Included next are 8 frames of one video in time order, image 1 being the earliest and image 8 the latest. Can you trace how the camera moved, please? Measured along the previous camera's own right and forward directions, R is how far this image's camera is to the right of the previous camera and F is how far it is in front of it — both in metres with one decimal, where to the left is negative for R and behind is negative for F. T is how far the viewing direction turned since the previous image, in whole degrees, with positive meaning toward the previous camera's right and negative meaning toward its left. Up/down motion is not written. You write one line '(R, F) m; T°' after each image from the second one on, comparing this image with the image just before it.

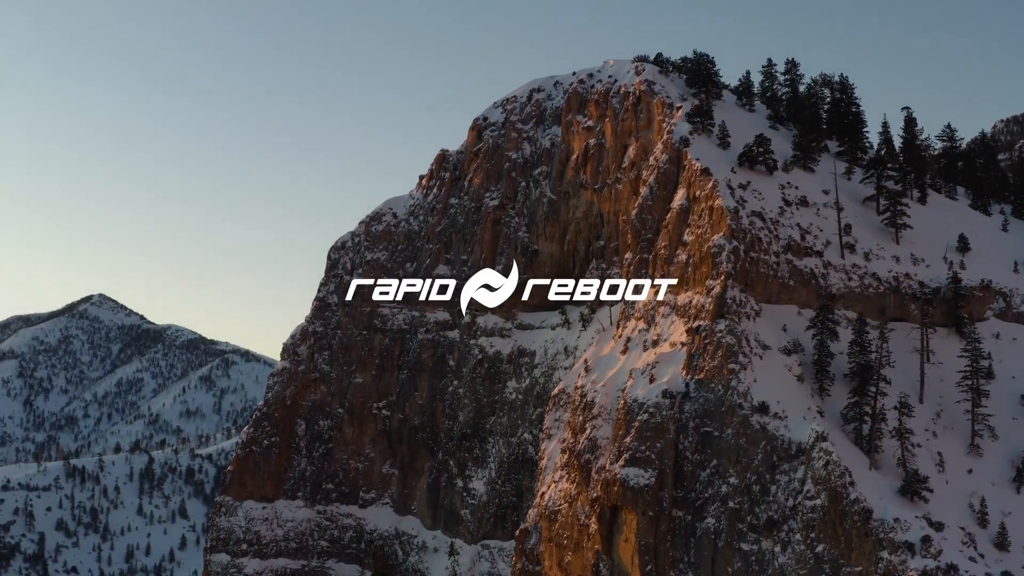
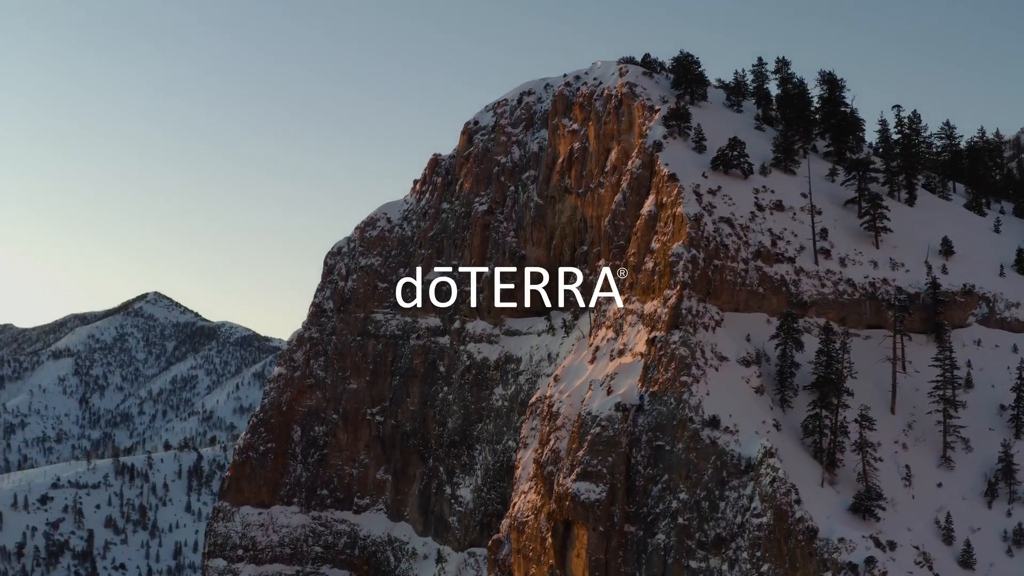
(+5.3, +0.9) m; -2°
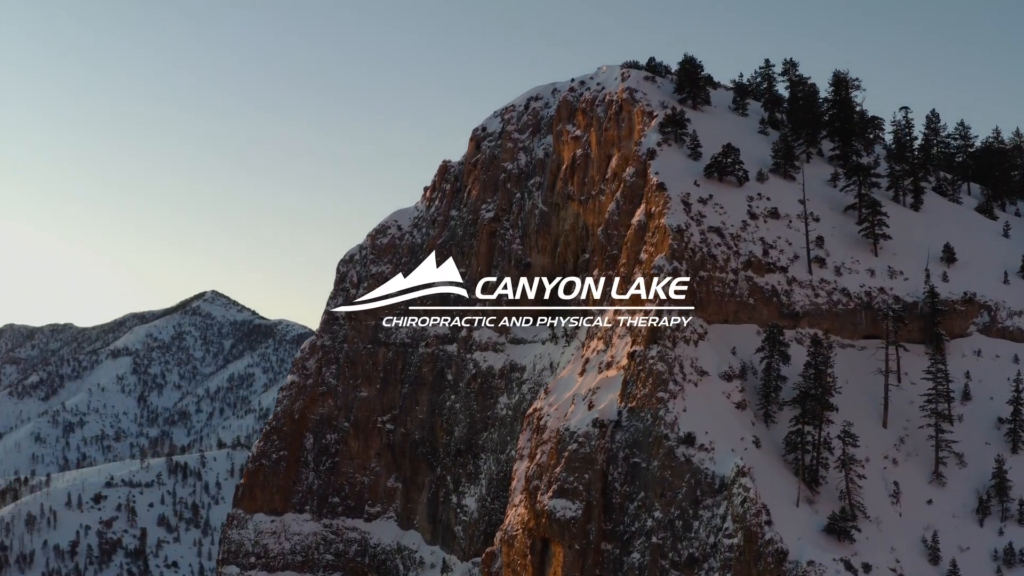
(+4.0, +0.6) m; -3°
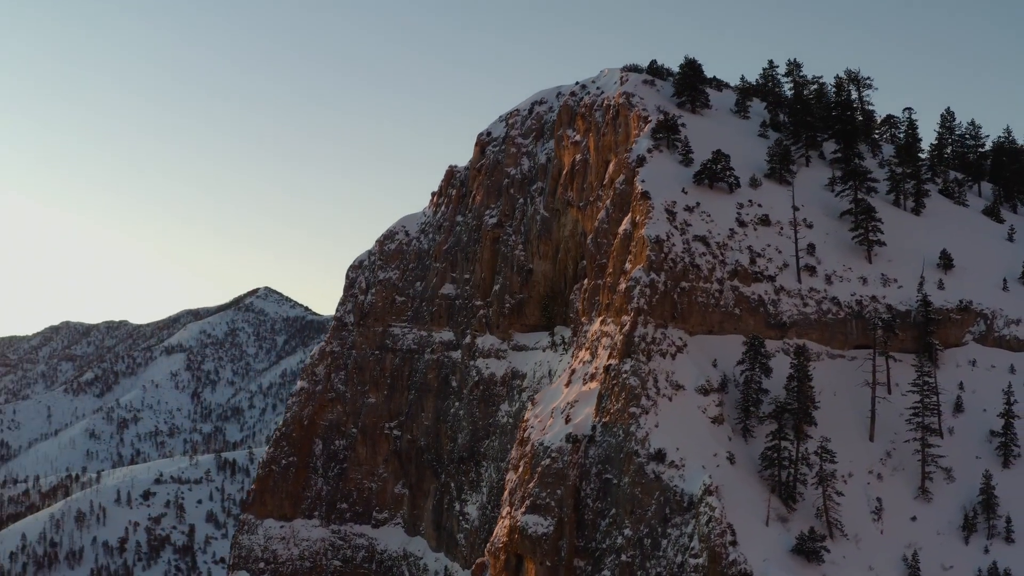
(+4.0, +0.6) m; -3°
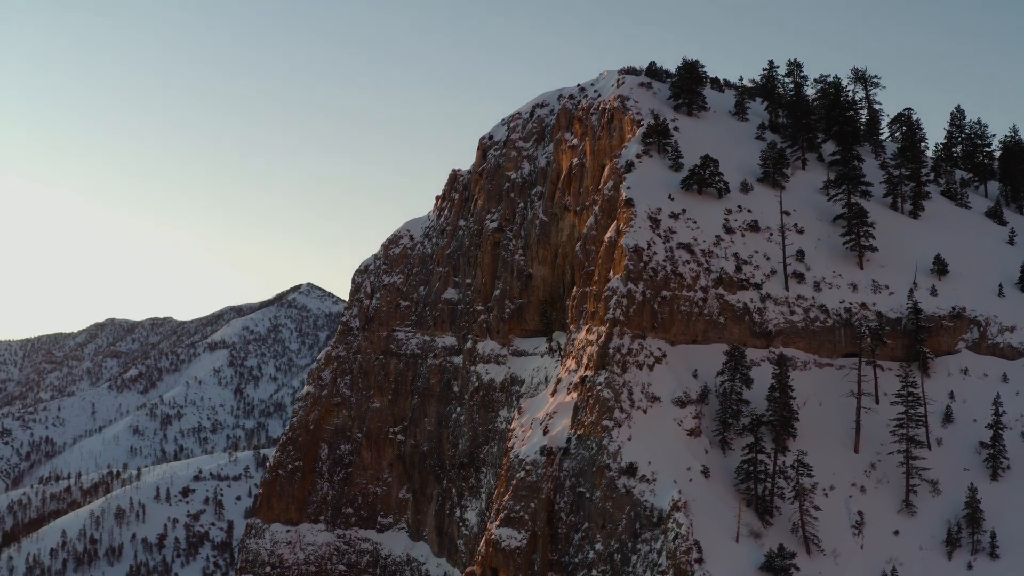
(+3.4, +0.5) m; -2°
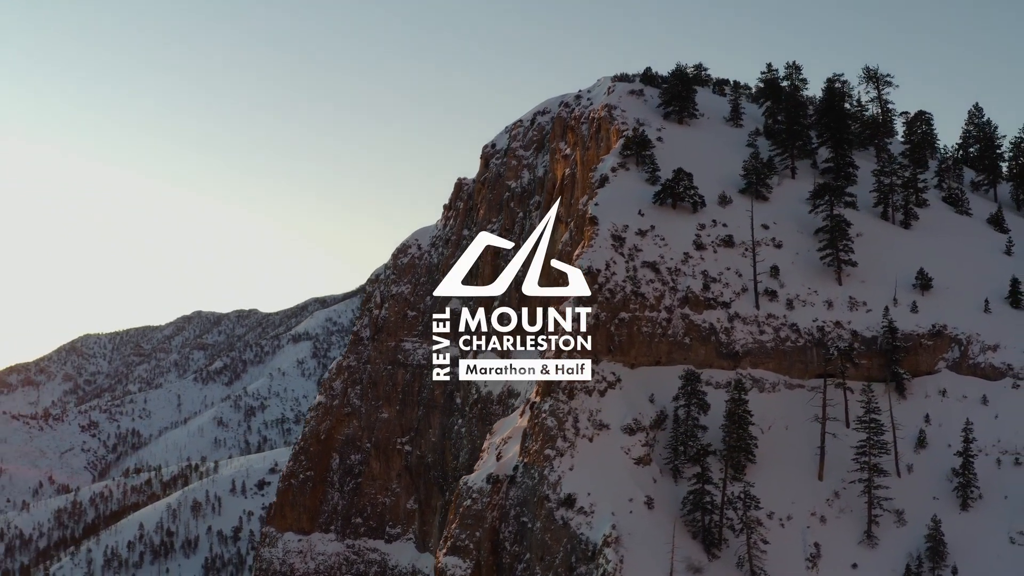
(+6.8, +1.1) m; -4°
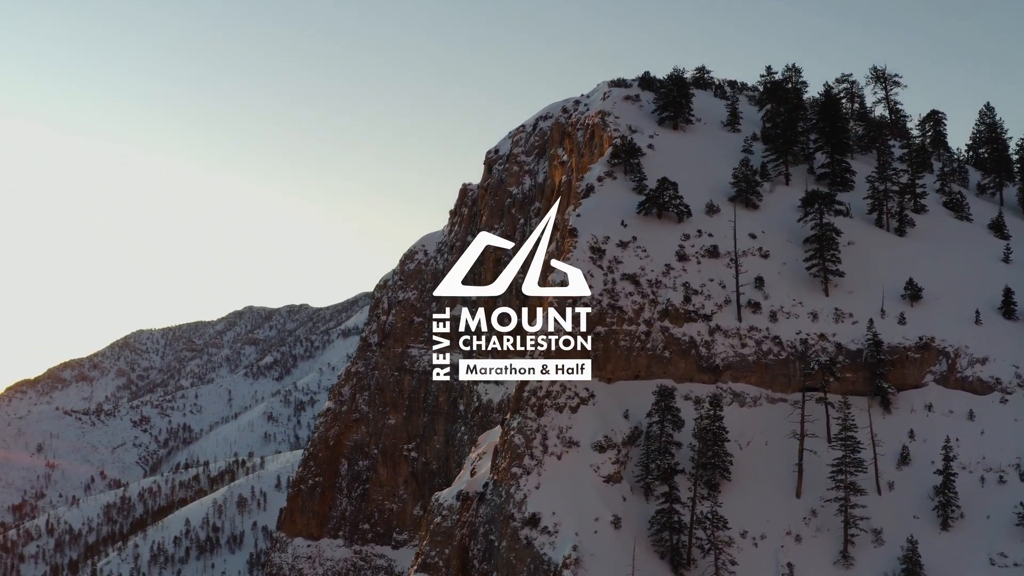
(+3.9, +0.5) m; -2°
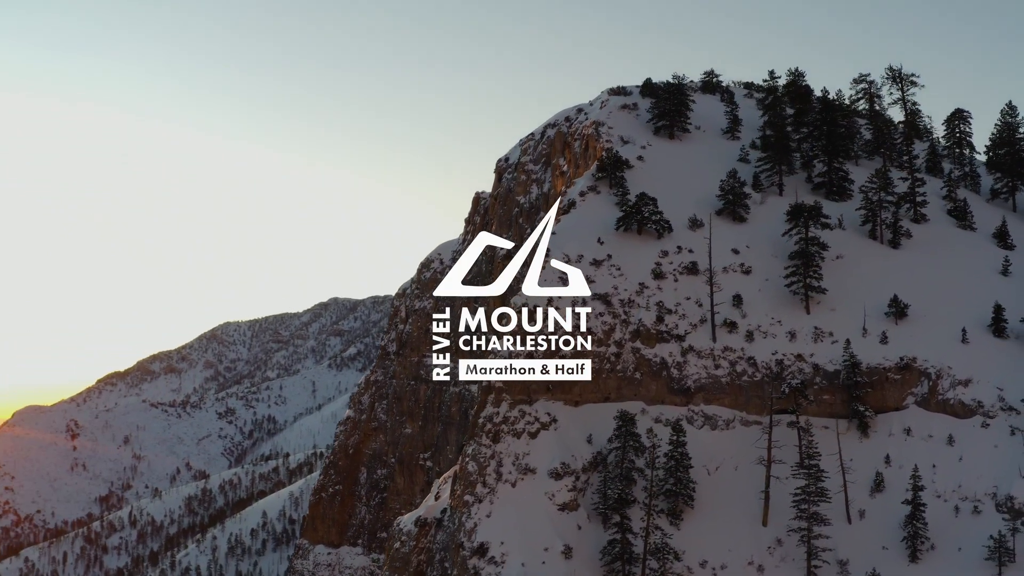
(+6.1, +0.7) m; -4°
